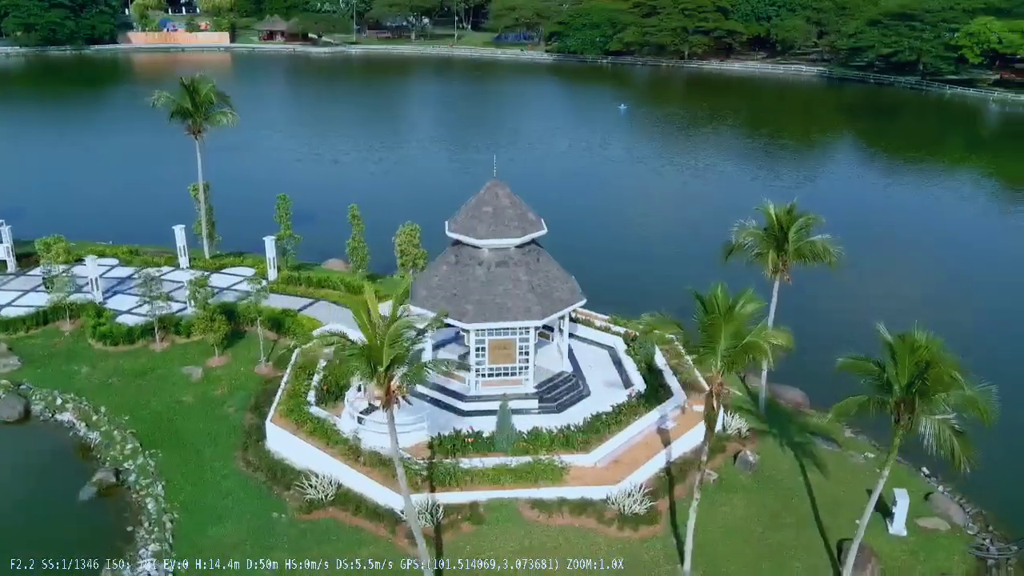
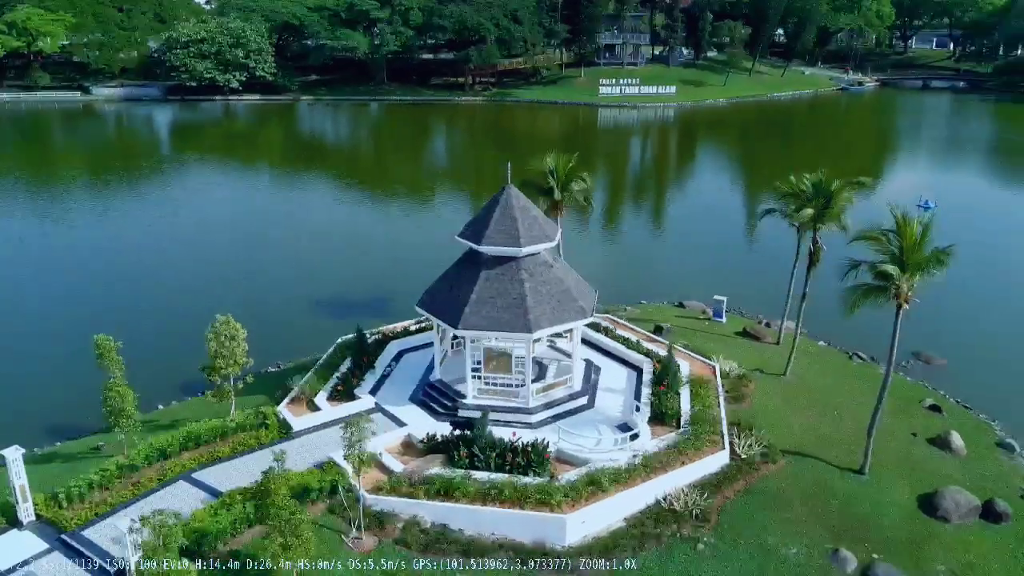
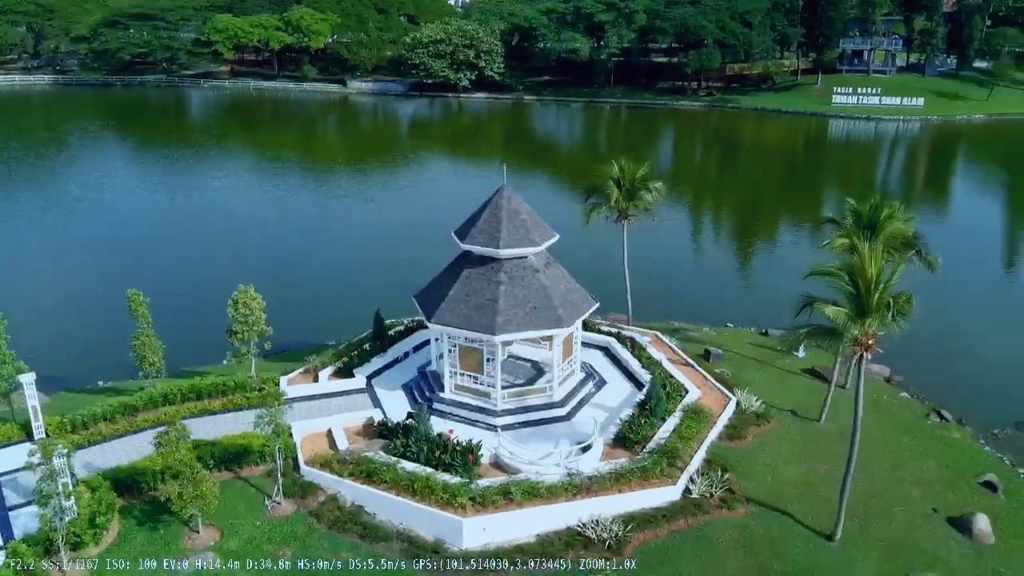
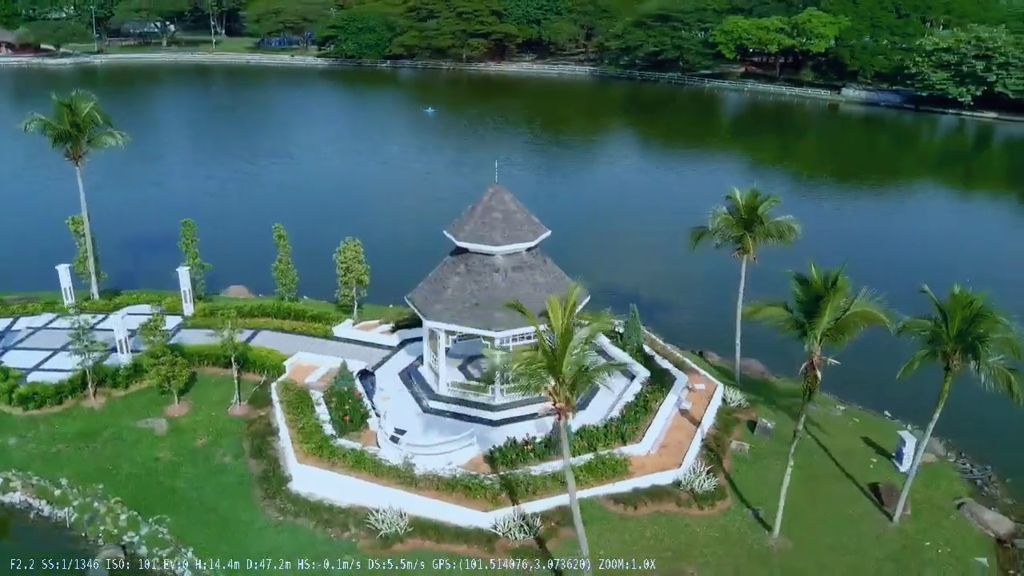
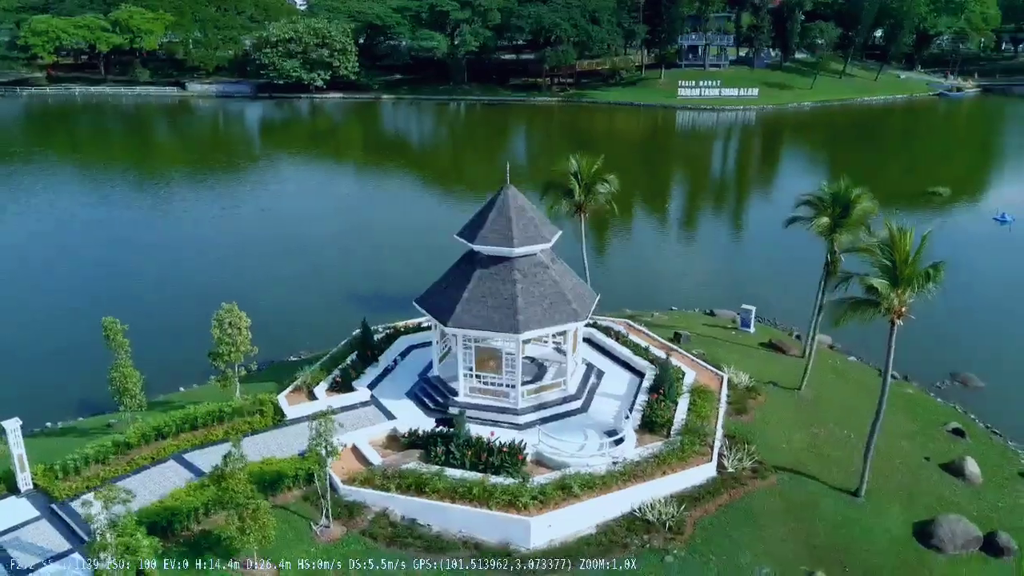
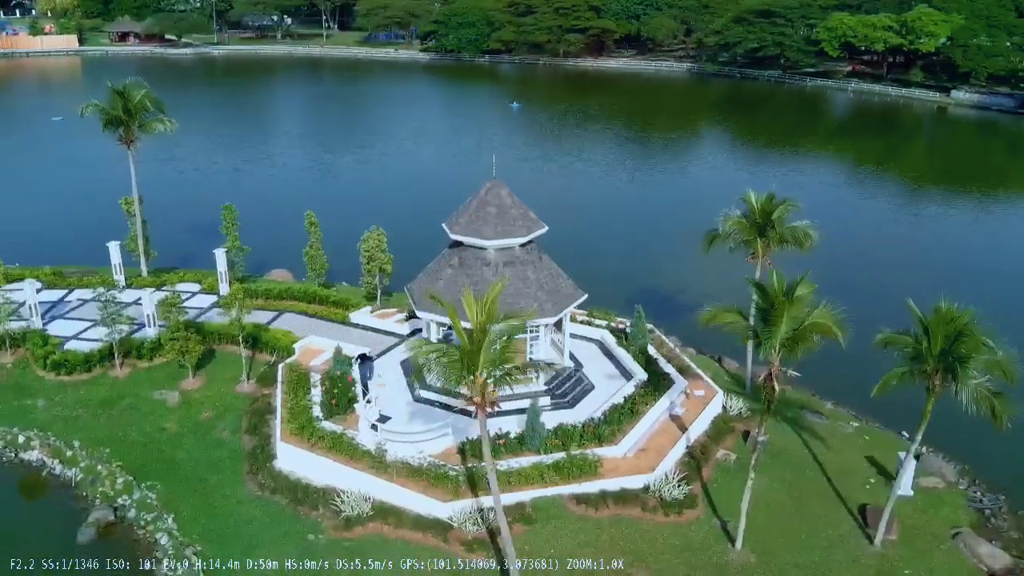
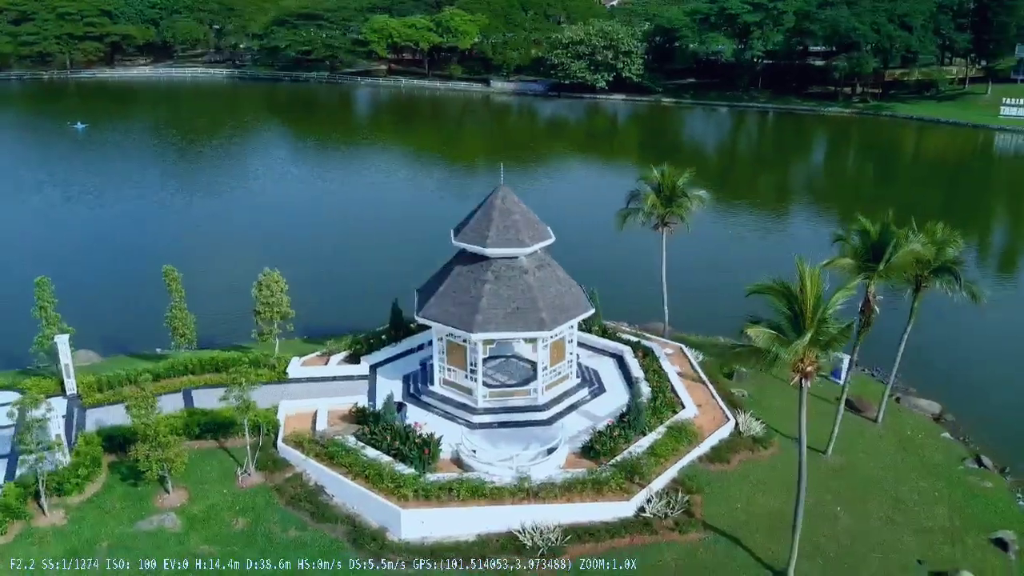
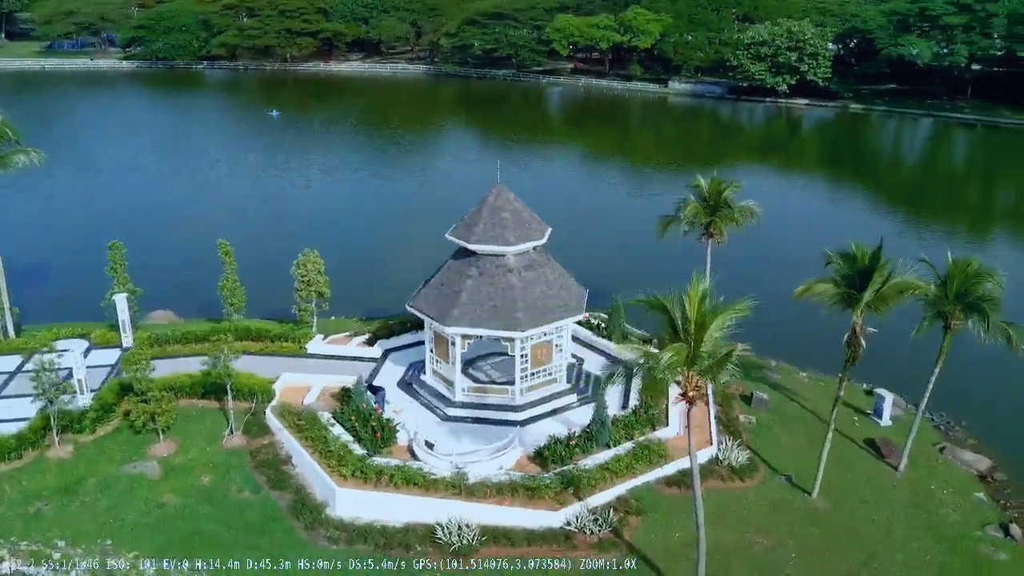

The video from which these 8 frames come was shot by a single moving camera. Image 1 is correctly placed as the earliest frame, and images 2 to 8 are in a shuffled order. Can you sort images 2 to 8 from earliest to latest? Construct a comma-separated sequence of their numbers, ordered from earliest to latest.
6, 4, 8, 7, 3, 5, 2
